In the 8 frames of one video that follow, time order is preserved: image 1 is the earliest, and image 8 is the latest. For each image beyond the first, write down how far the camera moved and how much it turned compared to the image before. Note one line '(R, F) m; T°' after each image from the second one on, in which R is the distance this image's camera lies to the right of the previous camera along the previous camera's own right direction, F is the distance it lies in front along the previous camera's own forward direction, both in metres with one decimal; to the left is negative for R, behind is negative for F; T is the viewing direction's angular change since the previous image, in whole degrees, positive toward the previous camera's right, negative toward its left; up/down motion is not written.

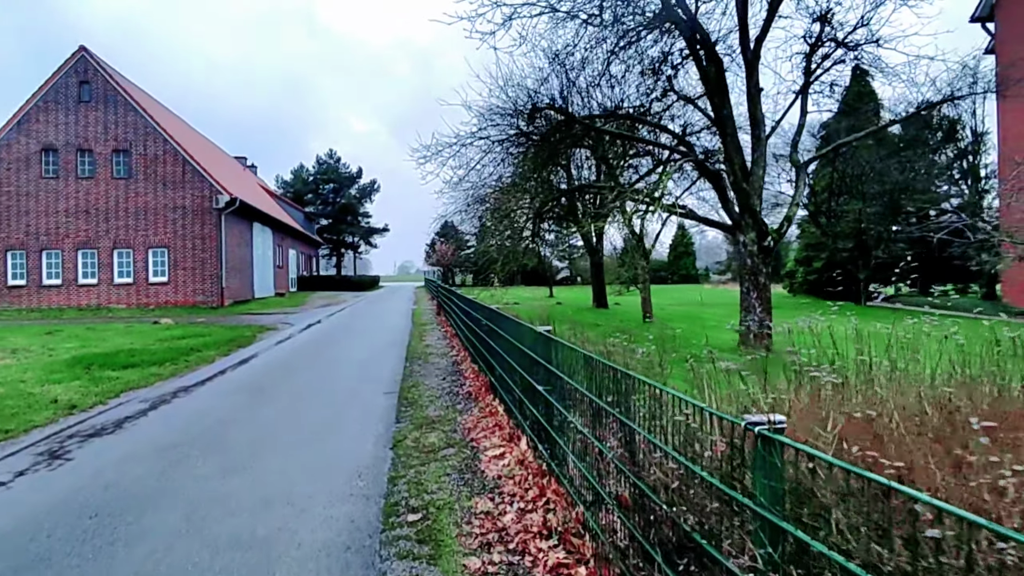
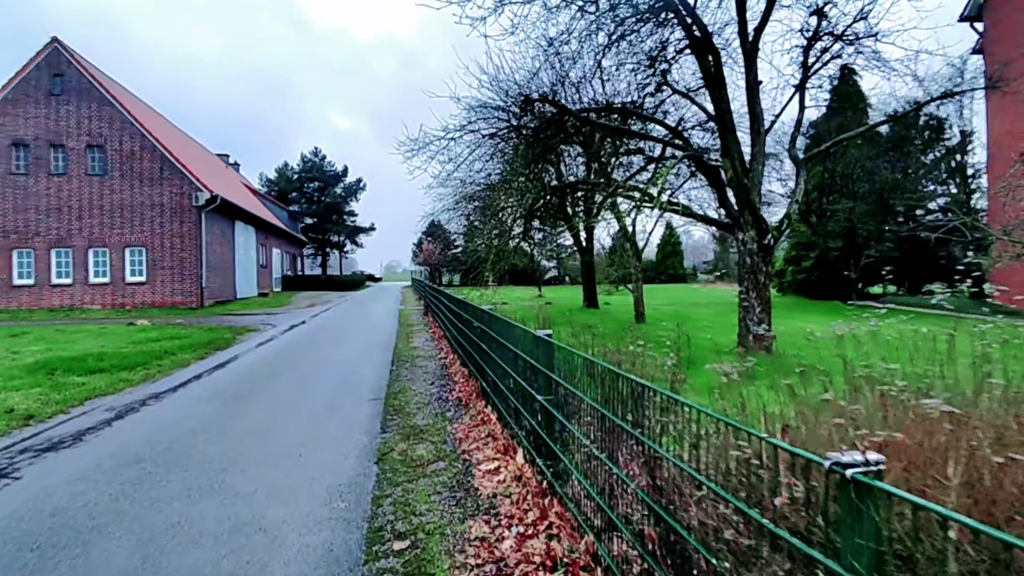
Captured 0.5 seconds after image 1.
(-0.1, +0.4) m; +1°
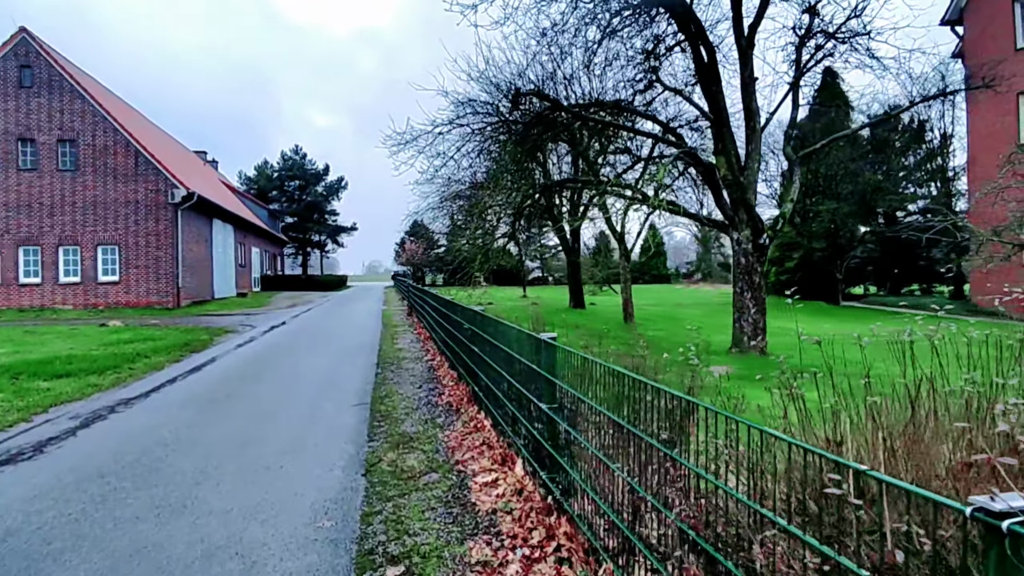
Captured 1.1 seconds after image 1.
(-0.1, +0.3) m; +2°
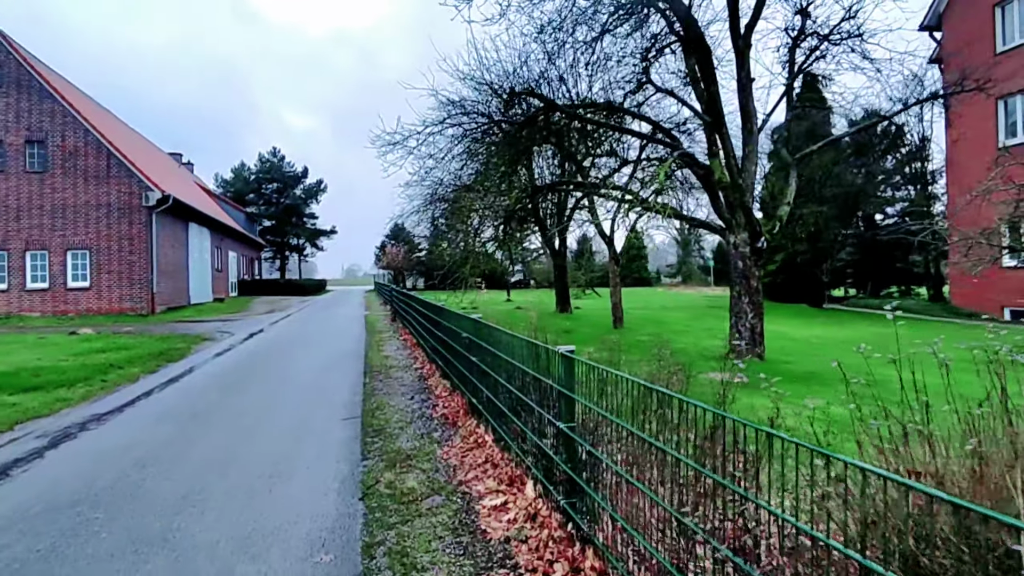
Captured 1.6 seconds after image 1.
(-0.2, +0.3) m; +2°
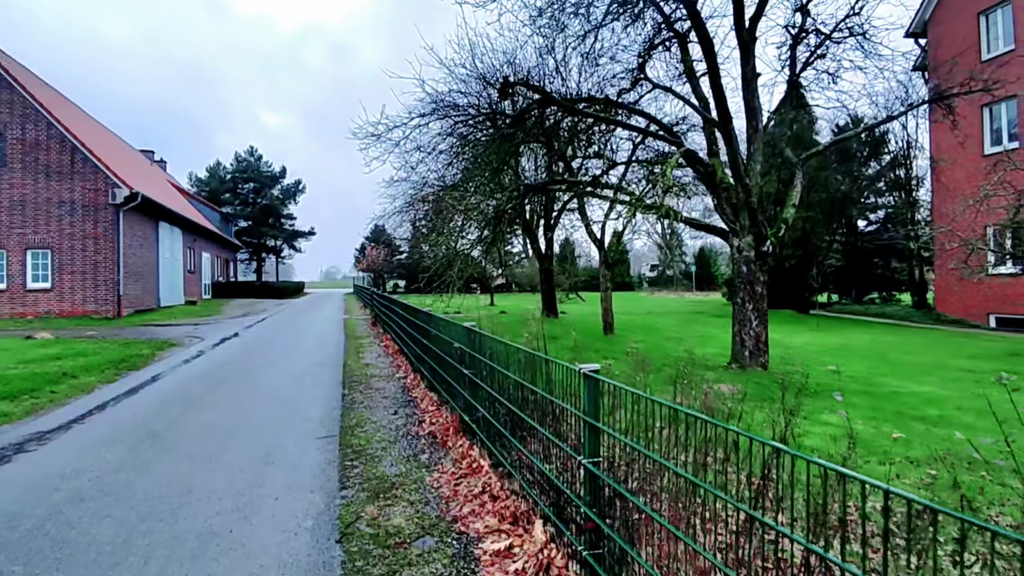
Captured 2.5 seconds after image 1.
(-0.1, +0.6) m; +2°
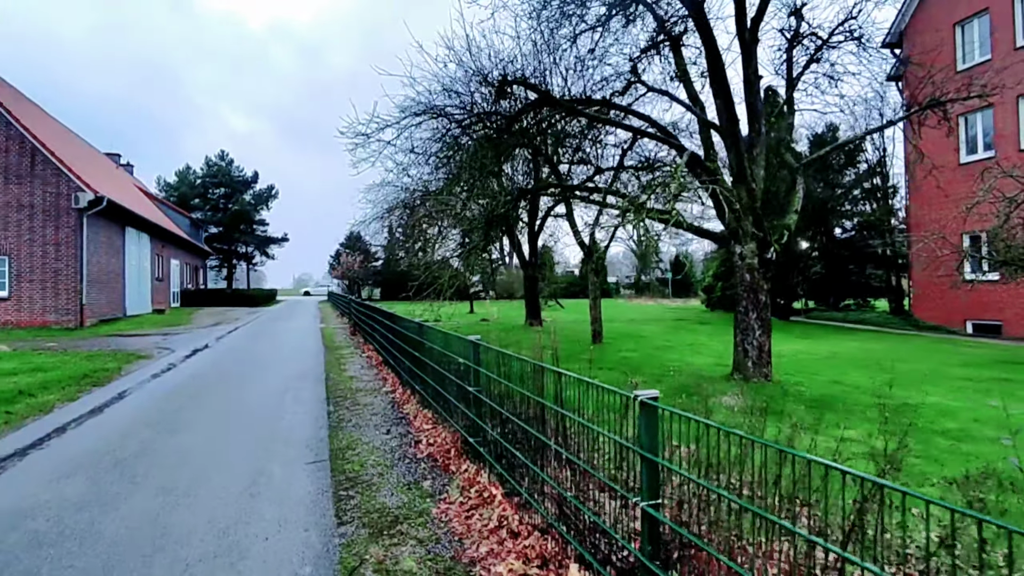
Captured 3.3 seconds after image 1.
(-0.3, +0.4) m; +2°
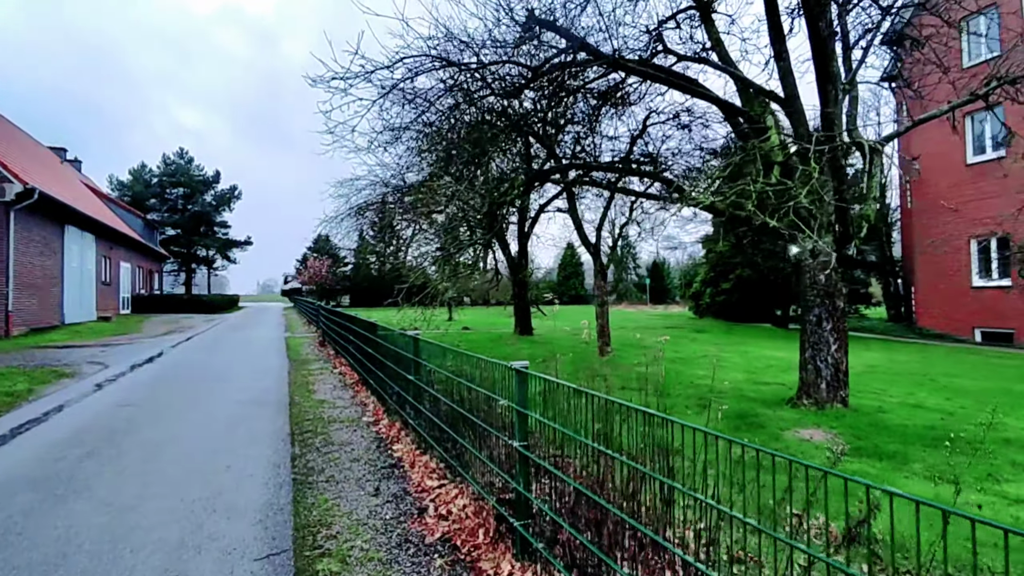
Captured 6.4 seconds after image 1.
(-0.5, +1.7) m; +3°
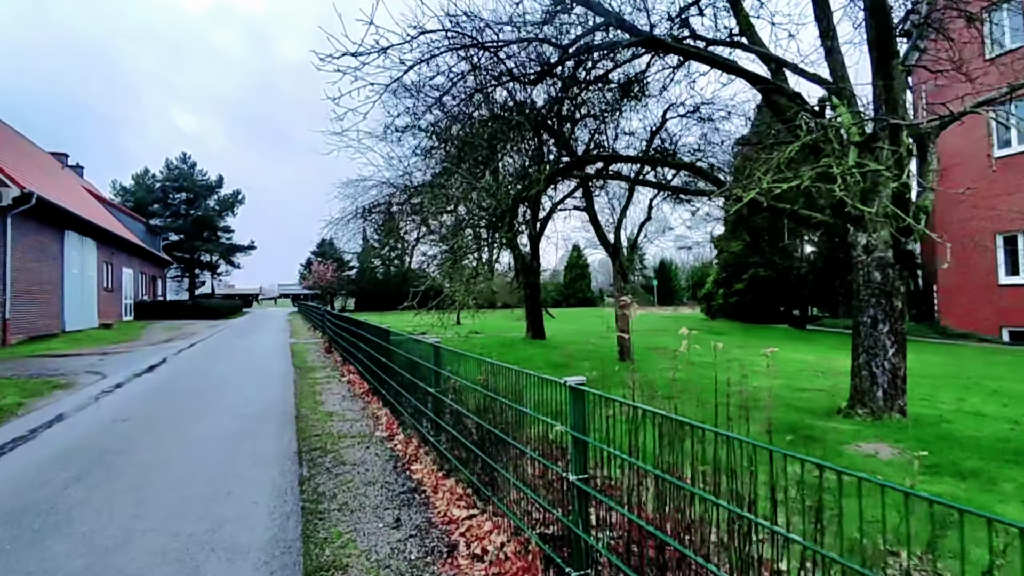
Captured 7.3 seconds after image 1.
(-0.2, +0.6) m; 0°
